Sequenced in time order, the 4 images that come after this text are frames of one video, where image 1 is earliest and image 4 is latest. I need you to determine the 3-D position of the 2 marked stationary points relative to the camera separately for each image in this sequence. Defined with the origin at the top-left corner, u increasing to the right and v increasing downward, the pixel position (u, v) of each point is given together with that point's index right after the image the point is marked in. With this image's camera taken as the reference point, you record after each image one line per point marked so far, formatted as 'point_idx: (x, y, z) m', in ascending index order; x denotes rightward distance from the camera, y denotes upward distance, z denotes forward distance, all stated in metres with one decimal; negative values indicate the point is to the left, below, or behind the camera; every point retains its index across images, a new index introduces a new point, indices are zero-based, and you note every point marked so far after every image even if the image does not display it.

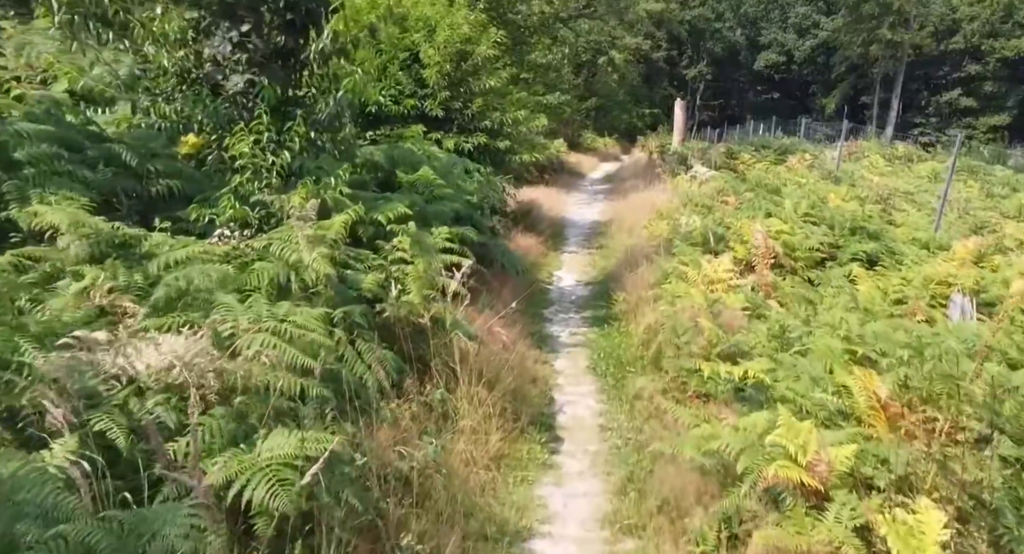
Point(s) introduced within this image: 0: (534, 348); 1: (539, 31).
0: (+0.2, -0.6, +7.5) m
1: (+0.6, +5.3, +17.9) m
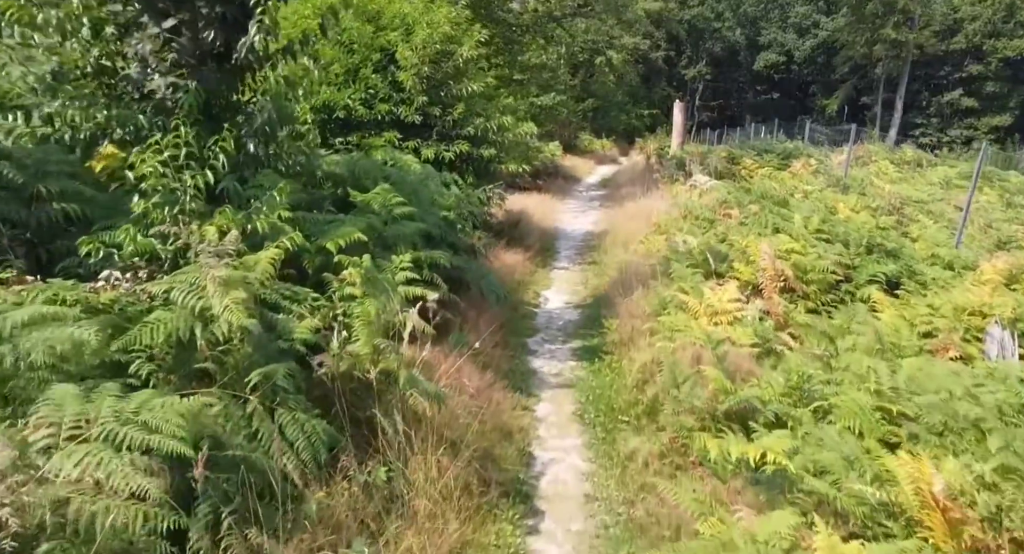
0: (0.0, -0.9, +6.5) m
1: (+0.4, +5.0, +17.0) m
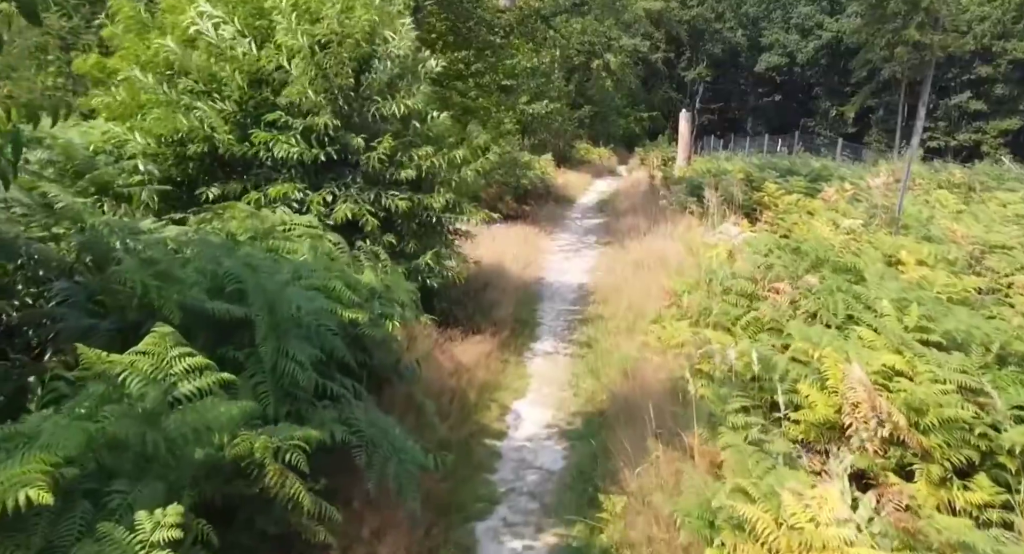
0: (-0.4, -1.8, +3.3) m
1: (0.0, +4.1, +13.8) m
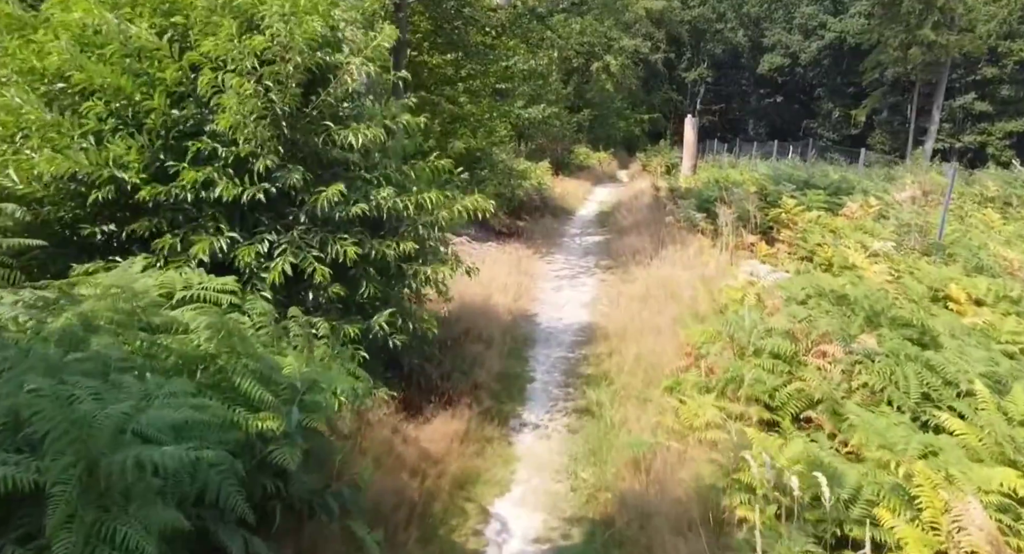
0: (-0.5, -2.3, +1.7) m
1: (-0.2, +3.6, +12.2) m
